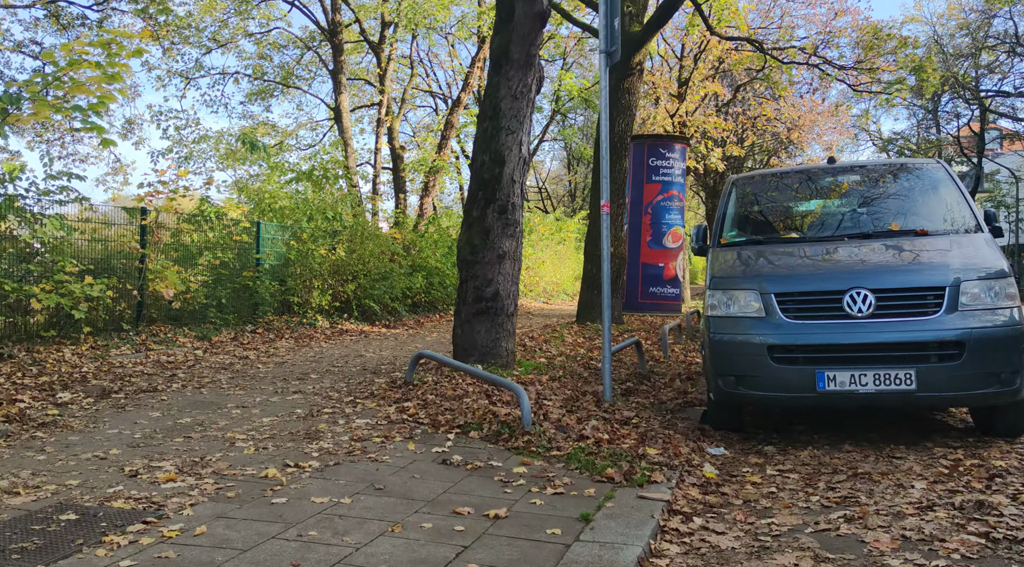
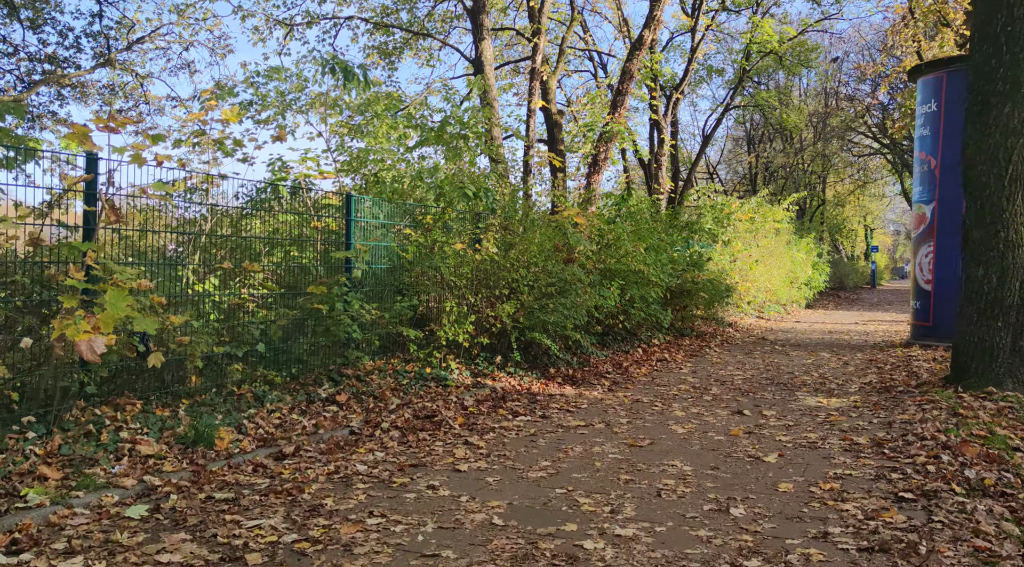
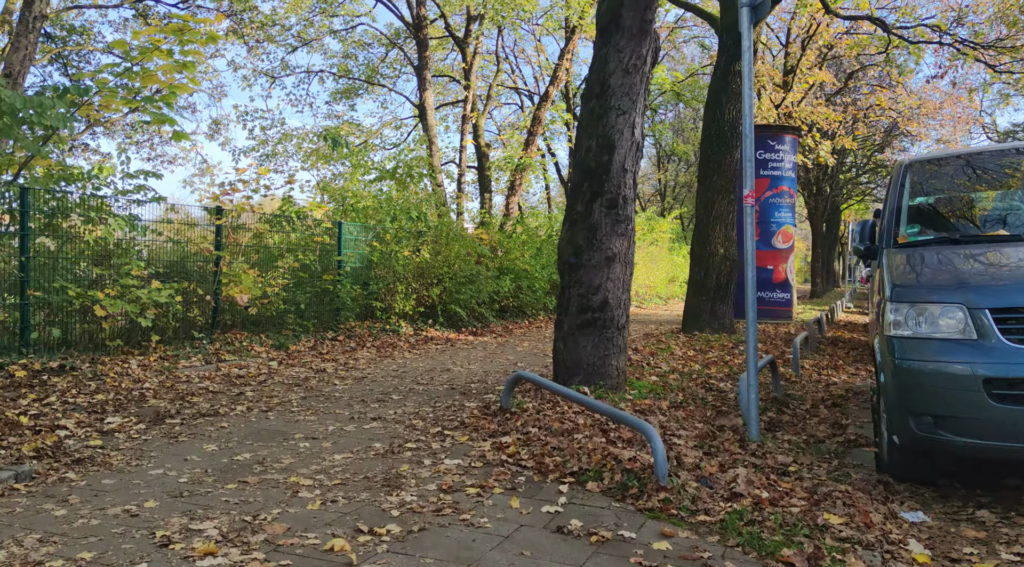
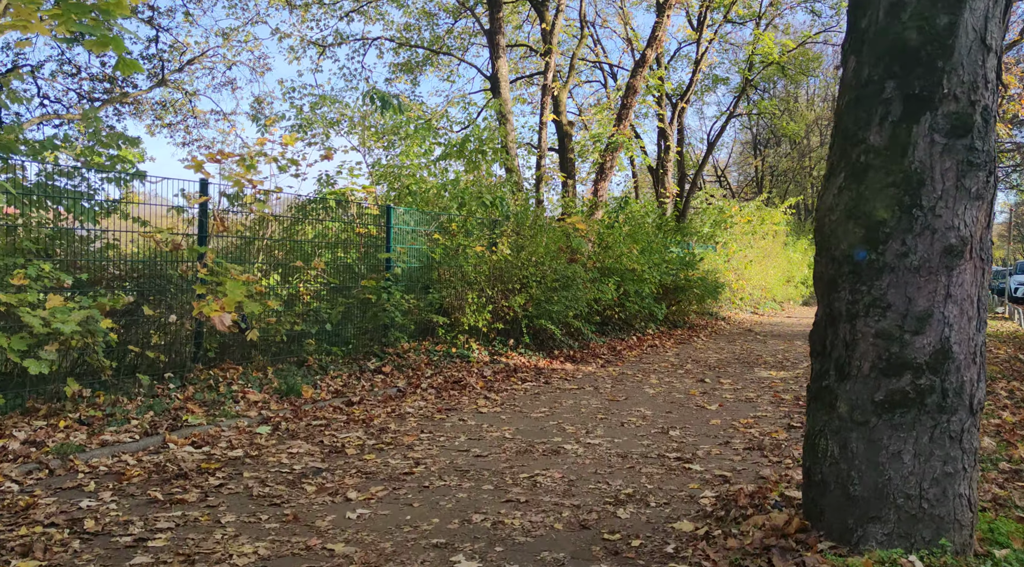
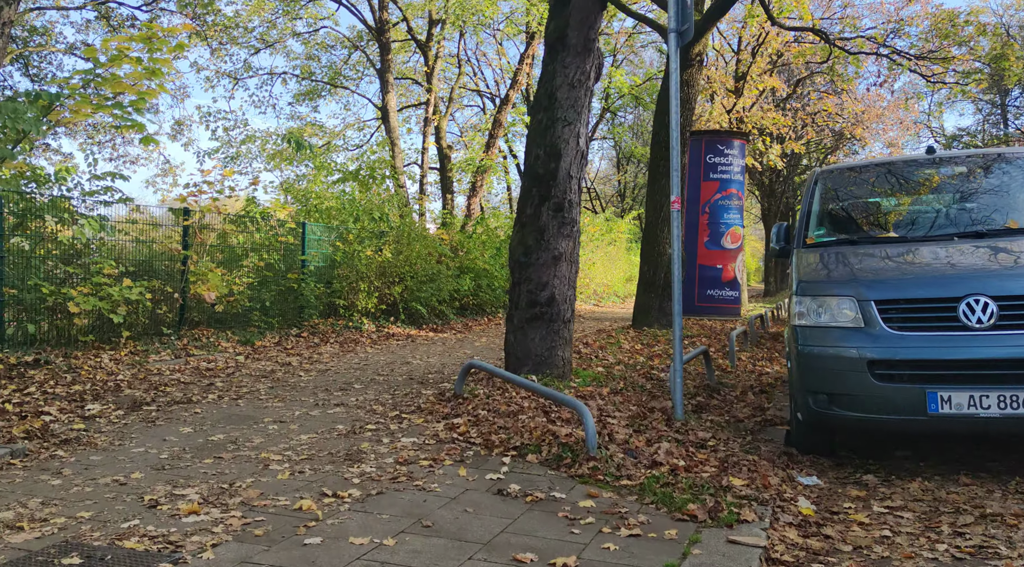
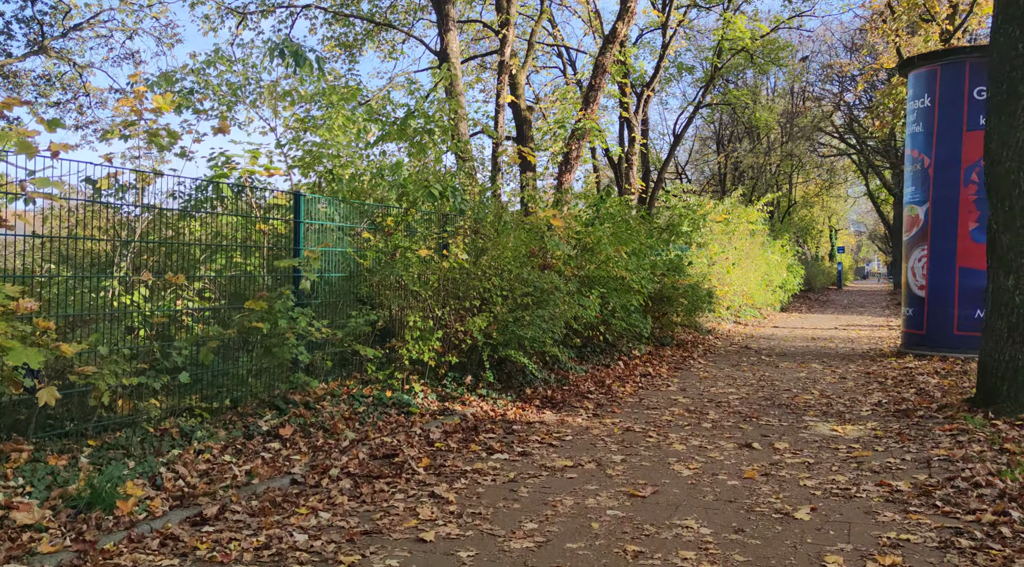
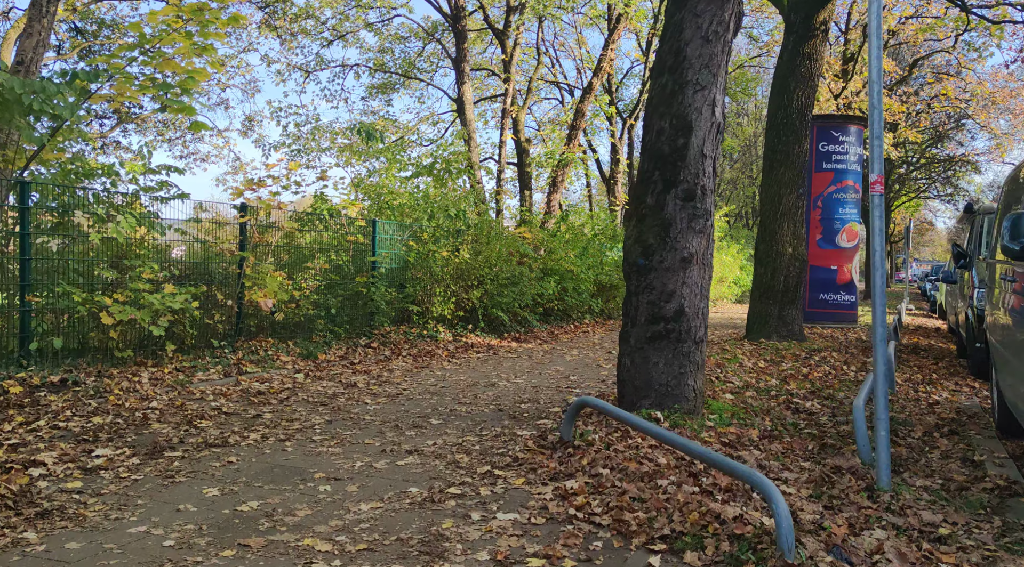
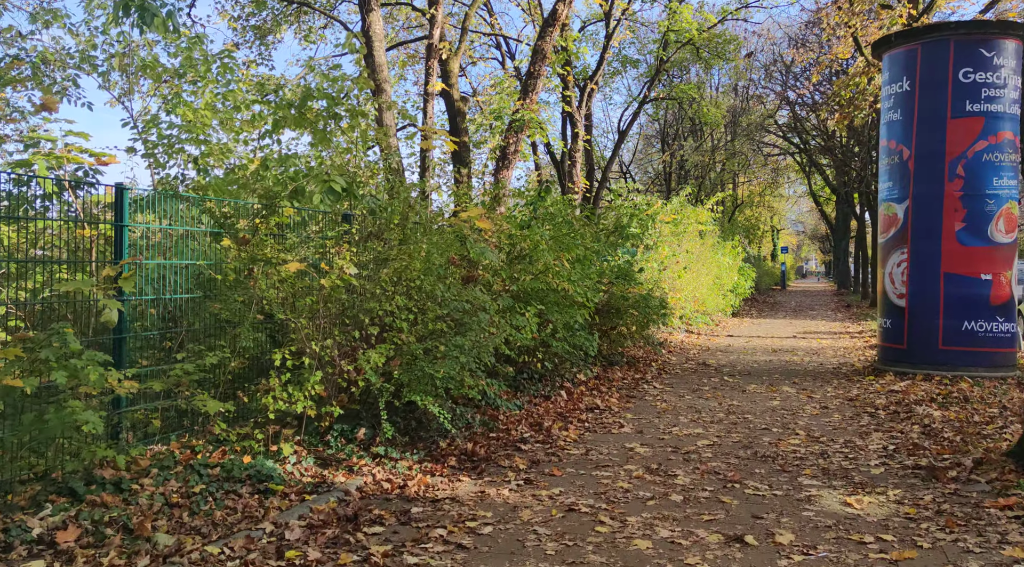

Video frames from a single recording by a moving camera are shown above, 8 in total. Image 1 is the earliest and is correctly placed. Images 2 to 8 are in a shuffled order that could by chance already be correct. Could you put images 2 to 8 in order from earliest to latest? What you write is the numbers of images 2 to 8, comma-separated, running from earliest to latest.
5, 3, 7, 4, 2, 6, 8
